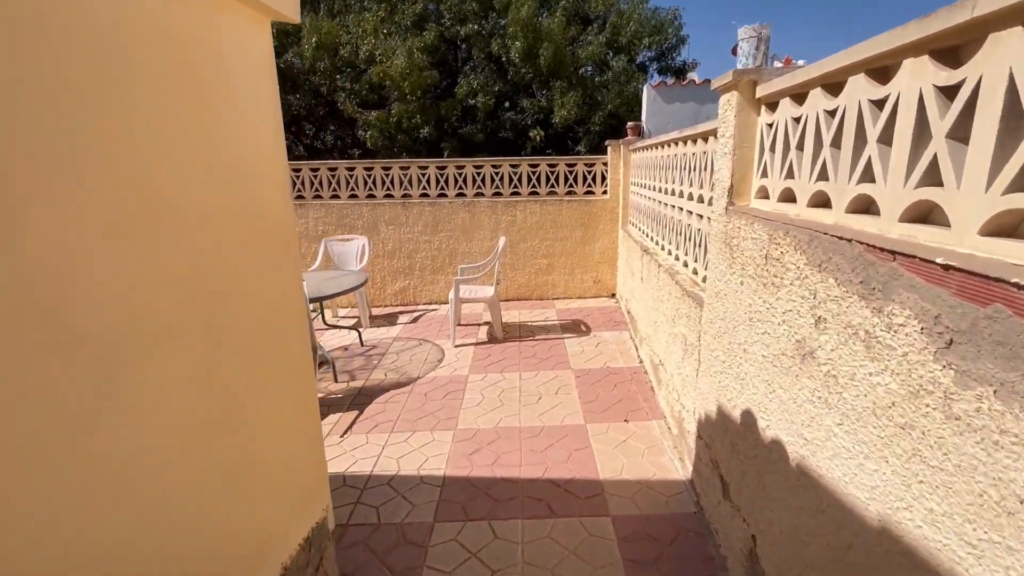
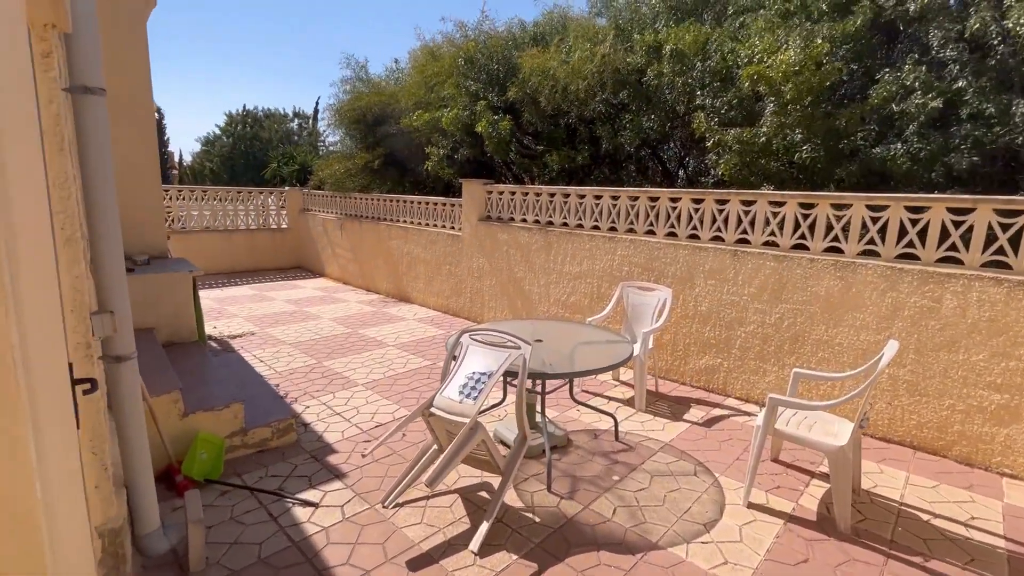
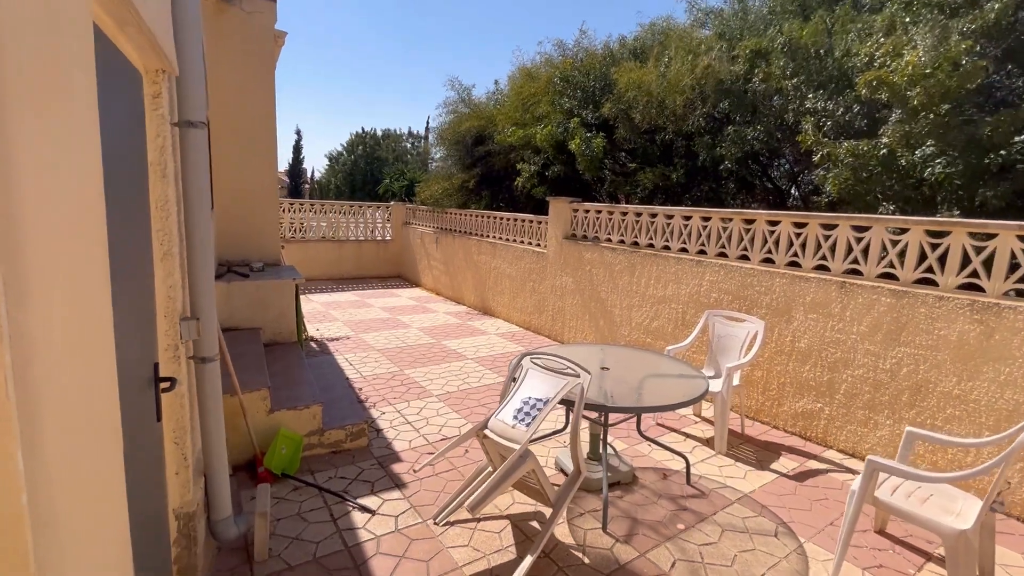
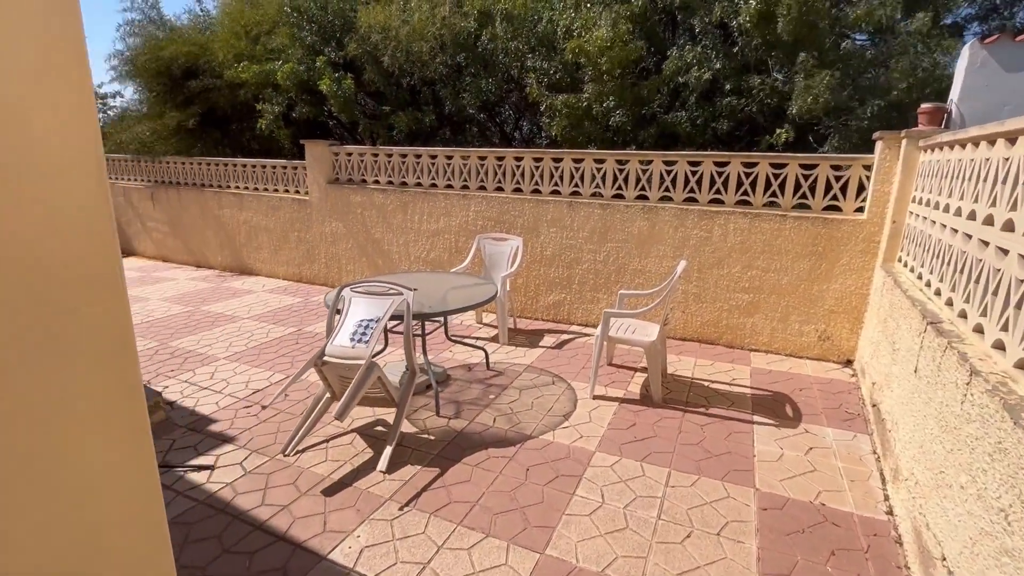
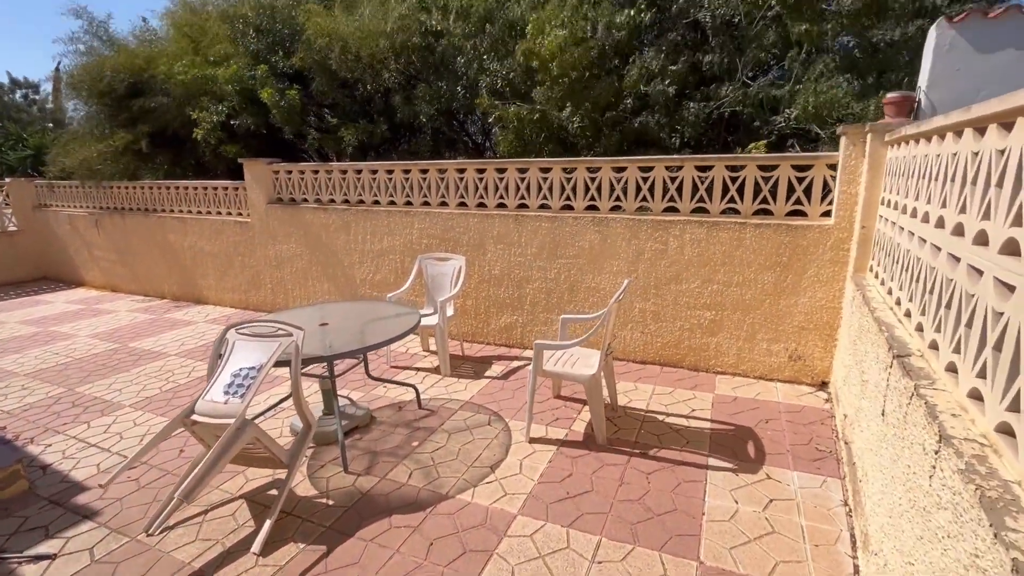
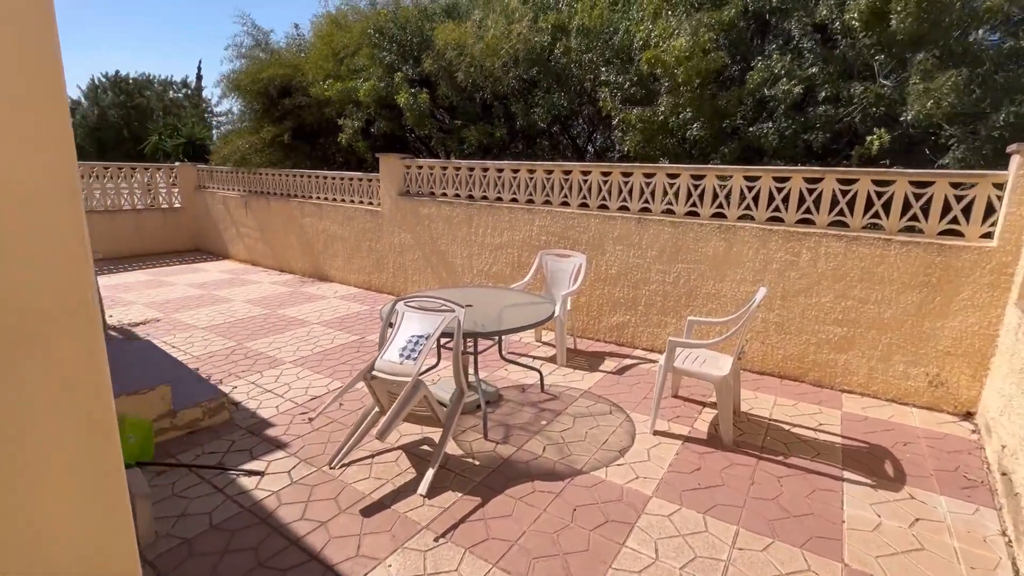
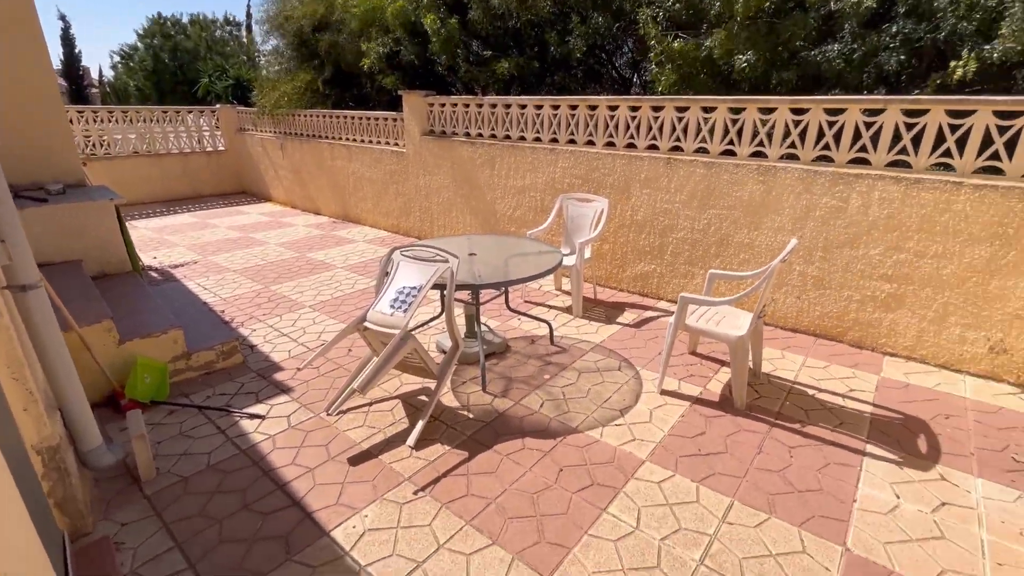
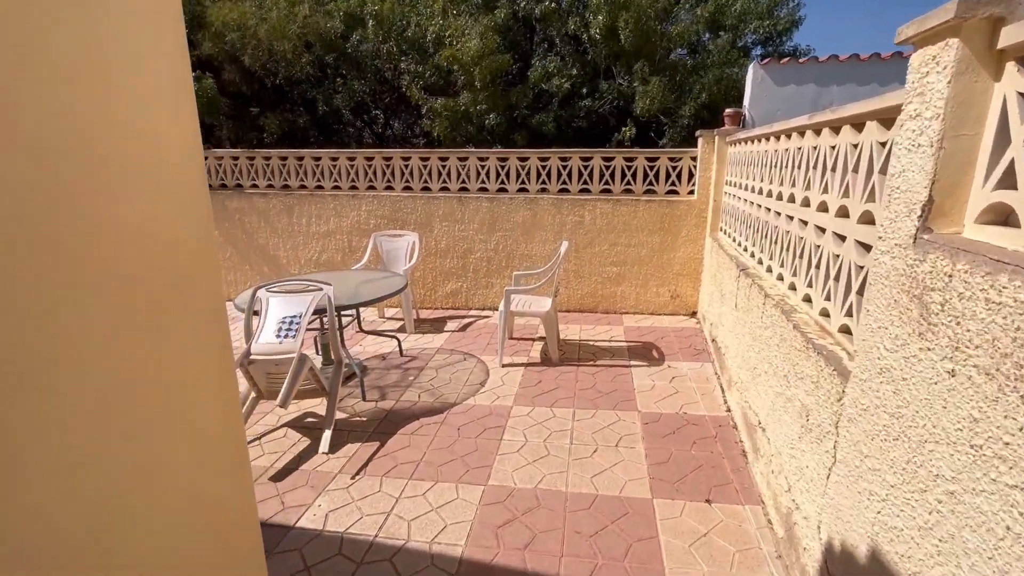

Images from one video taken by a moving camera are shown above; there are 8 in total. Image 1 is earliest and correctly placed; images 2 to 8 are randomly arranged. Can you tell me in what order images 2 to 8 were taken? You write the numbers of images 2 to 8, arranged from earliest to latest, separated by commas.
8, 4, 6, 2, 3, 7, 5
